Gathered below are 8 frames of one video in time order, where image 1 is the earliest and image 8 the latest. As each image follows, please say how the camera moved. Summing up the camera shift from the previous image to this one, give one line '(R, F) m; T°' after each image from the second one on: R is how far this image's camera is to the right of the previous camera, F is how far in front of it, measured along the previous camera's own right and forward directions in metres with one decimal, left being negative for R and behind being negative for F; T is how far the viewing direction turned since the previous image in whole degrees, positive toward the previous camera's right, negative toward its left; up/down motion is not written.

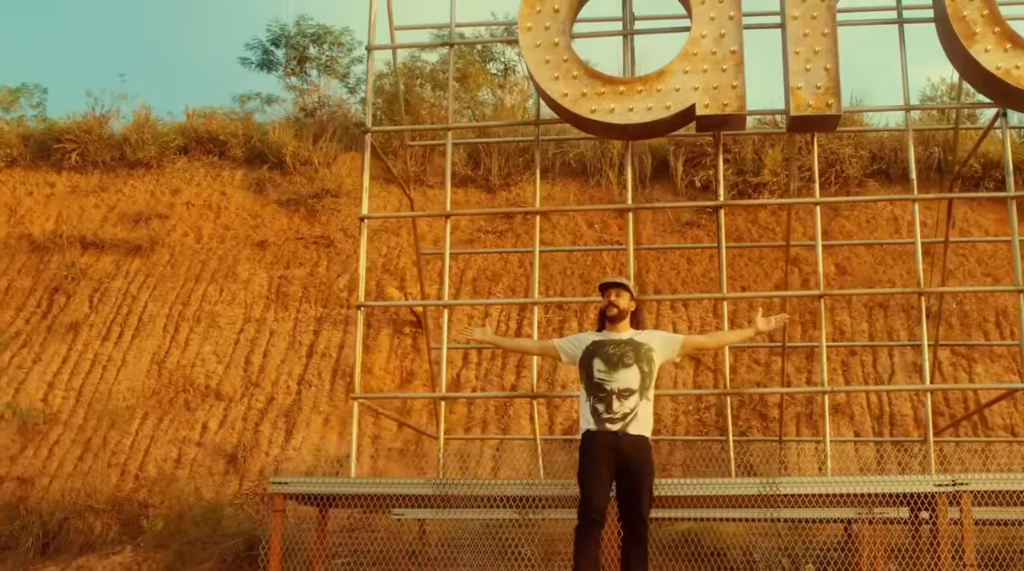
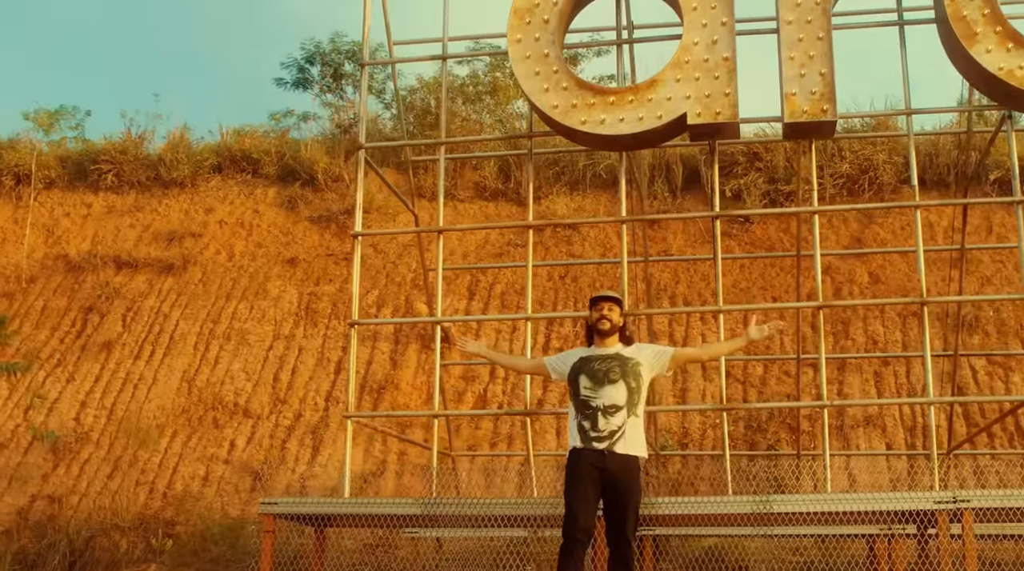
(+0.4, +0.1) m; -3°
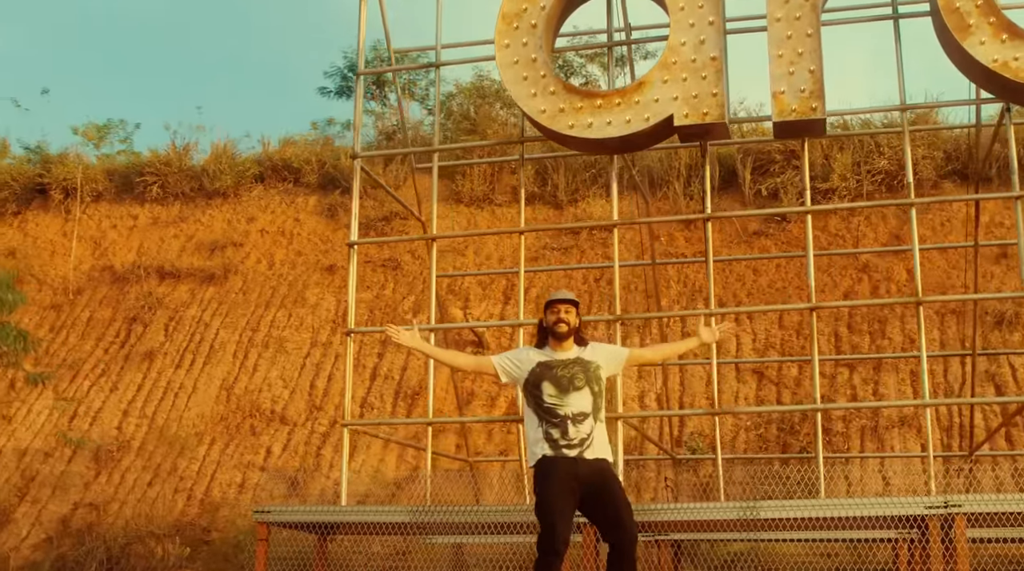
(+0.5, +0.1) m; -3°
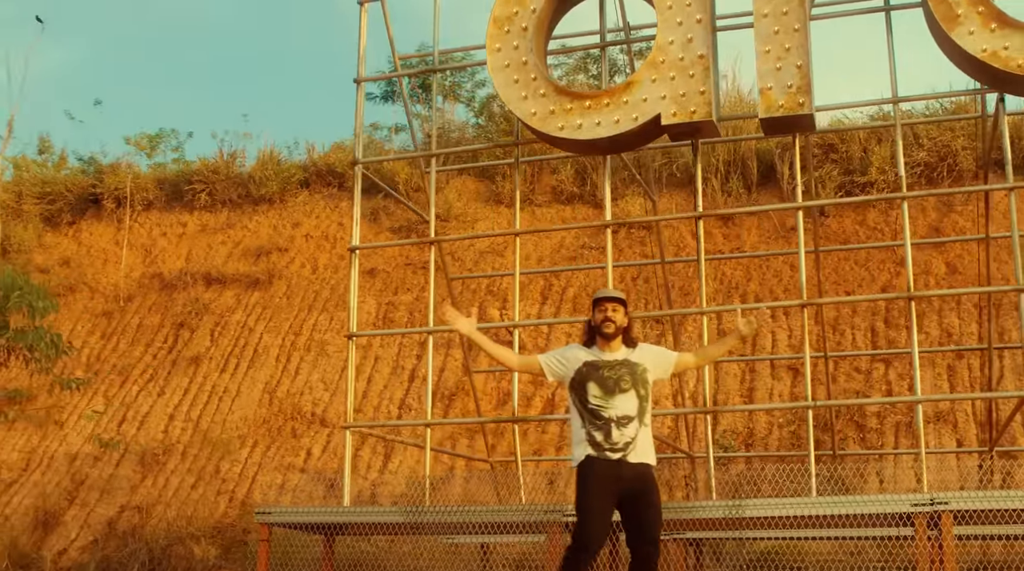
(+0.5, 0.0) m; -3°
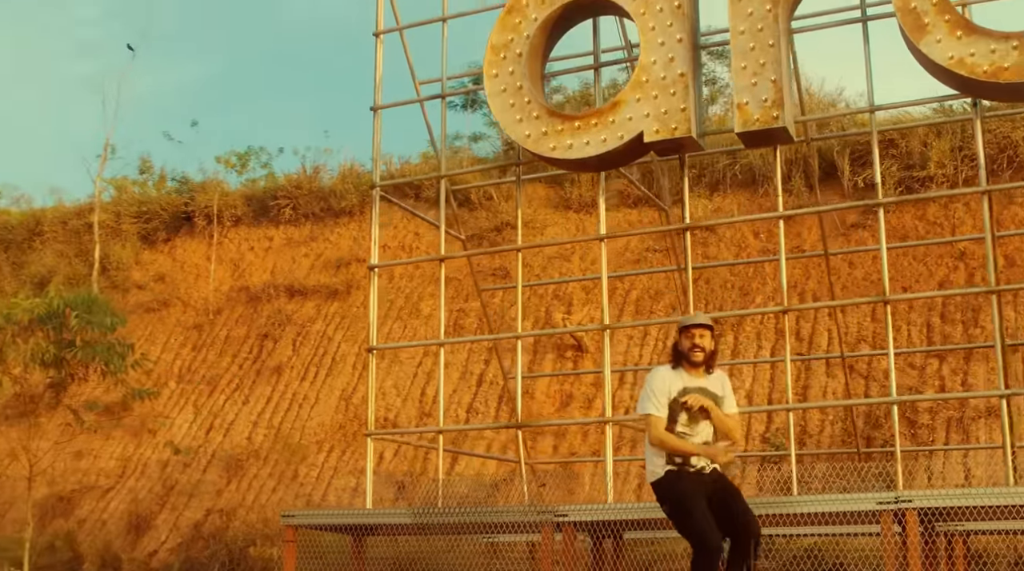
(+0.8, -0.4) m; -5°
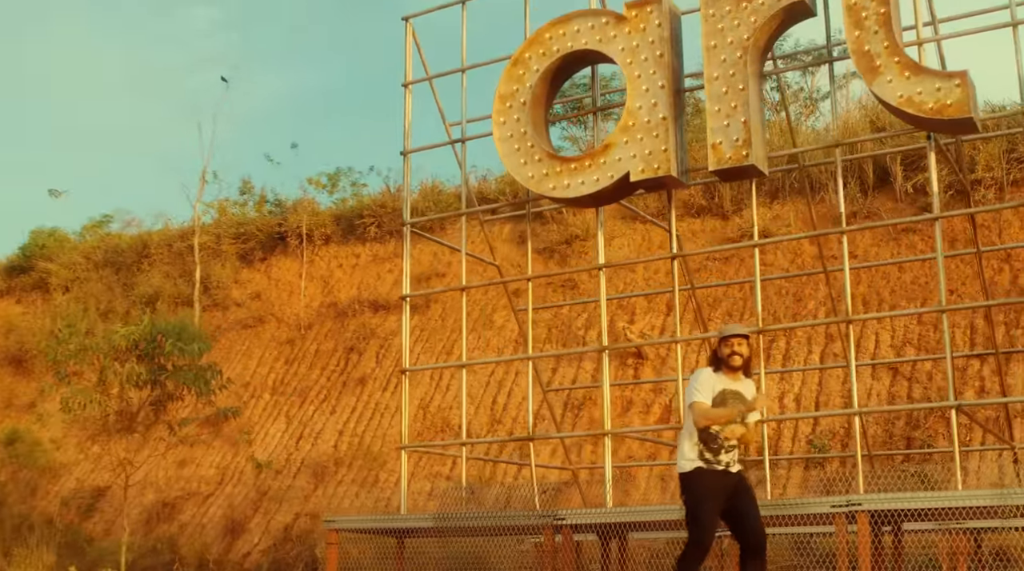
(+0.8, -0.9) m; -5°
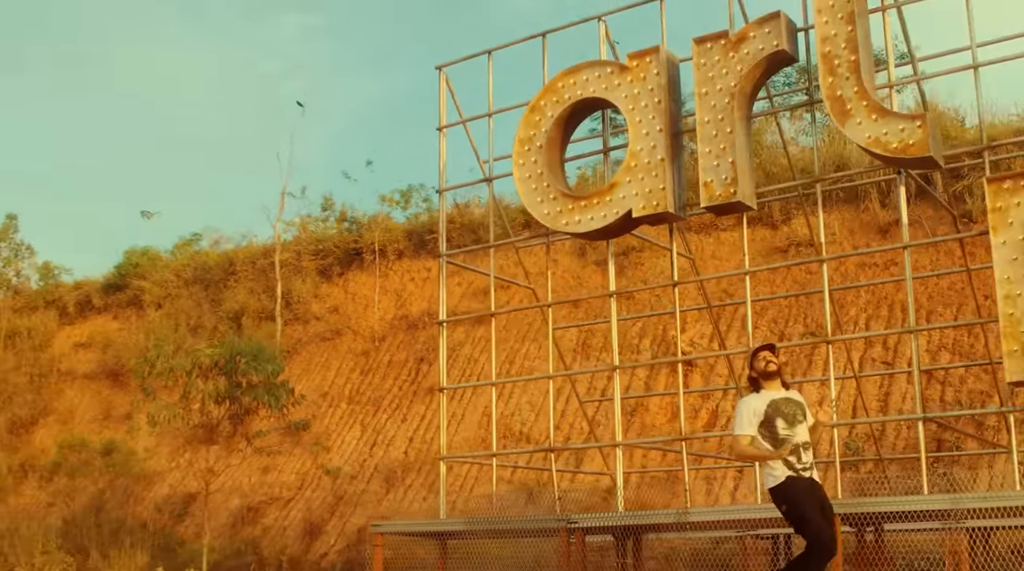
(+0.6, -1.0) m; -4°
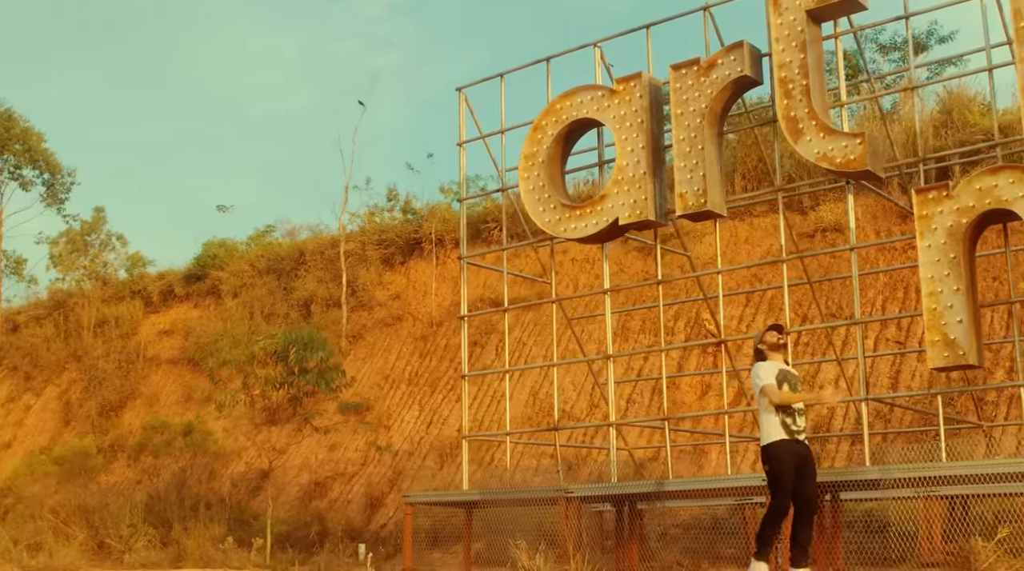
(+0.7, -1.4) m; -4°
